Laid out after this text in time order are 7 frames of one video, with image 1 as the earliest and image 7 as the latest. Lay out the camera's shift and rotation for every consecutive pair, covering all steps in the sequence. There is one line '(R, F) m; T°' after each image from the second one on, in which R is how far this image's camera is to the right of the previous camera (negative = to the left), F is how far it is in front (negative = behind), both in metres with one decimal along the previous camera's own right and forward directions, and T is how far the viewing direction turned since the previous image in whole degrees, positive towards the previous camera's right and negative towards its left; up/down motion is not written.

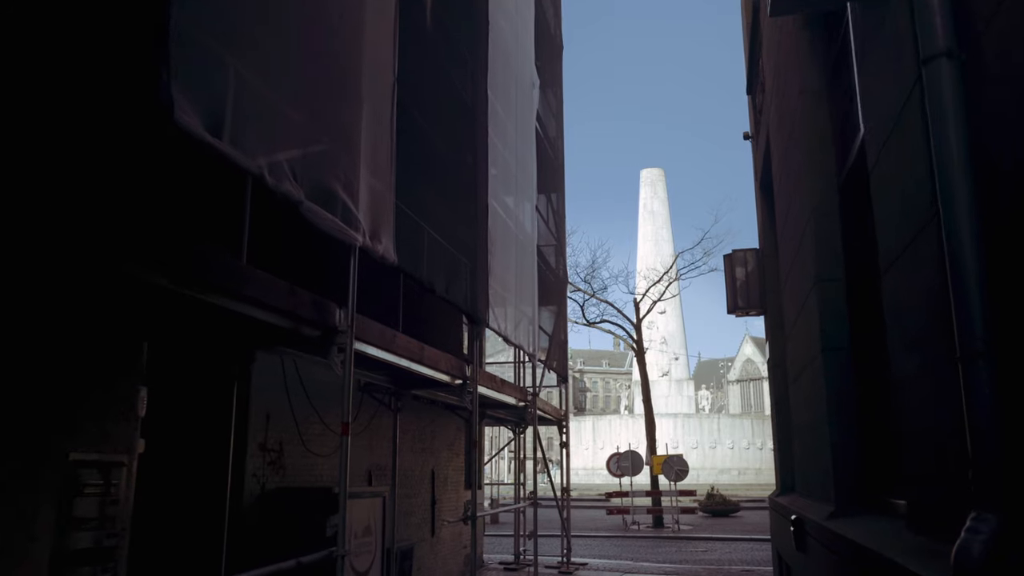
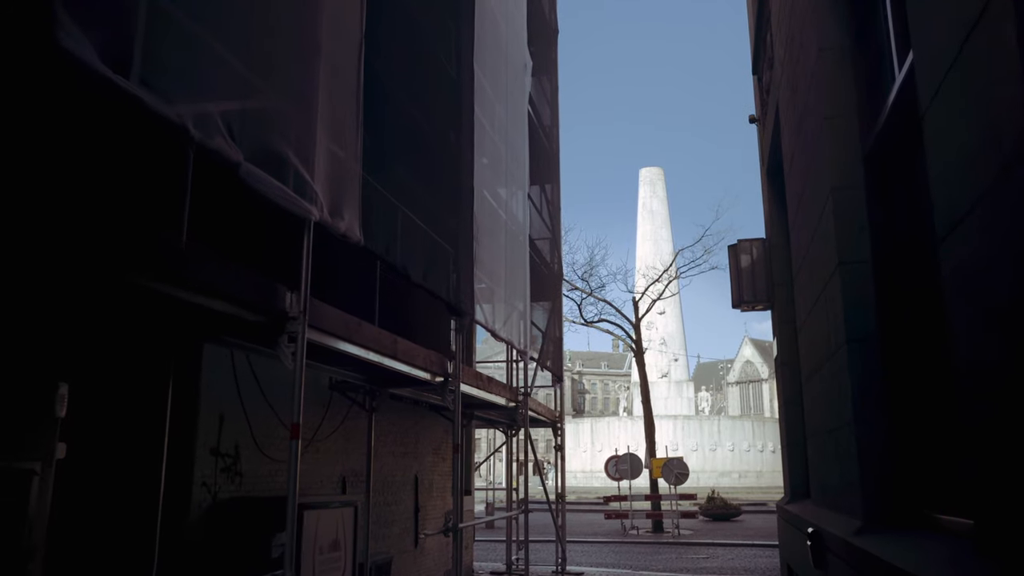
(+0.2, +0.9) m; 0°
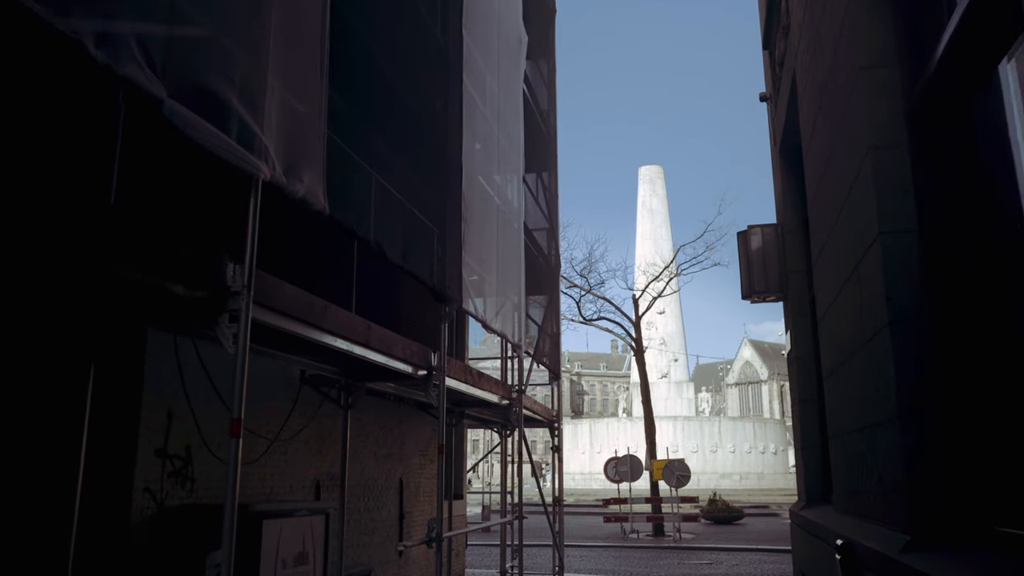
(+0.1, +0.9) m; 0°
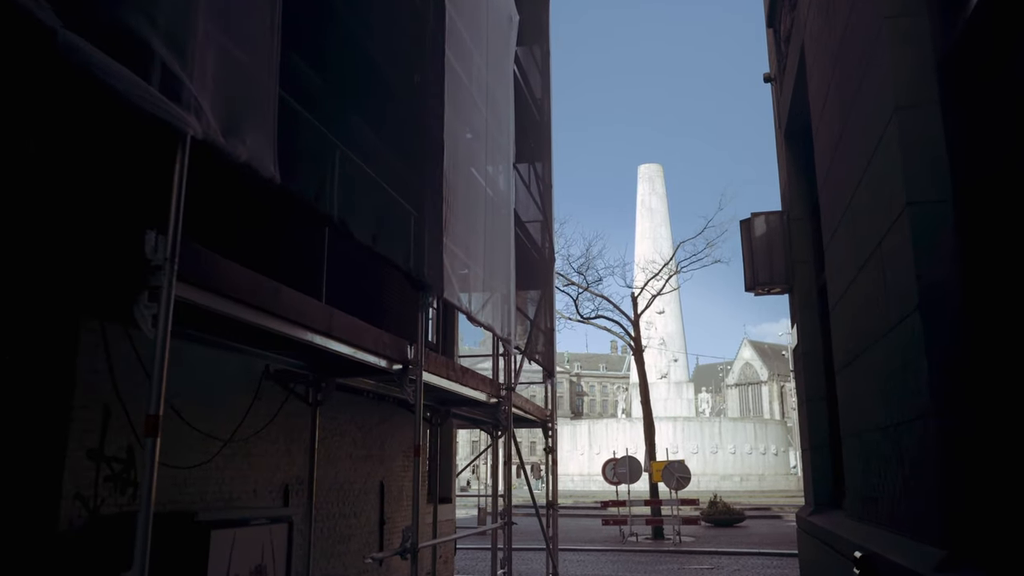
(+0.2, +0.7) m; 0°
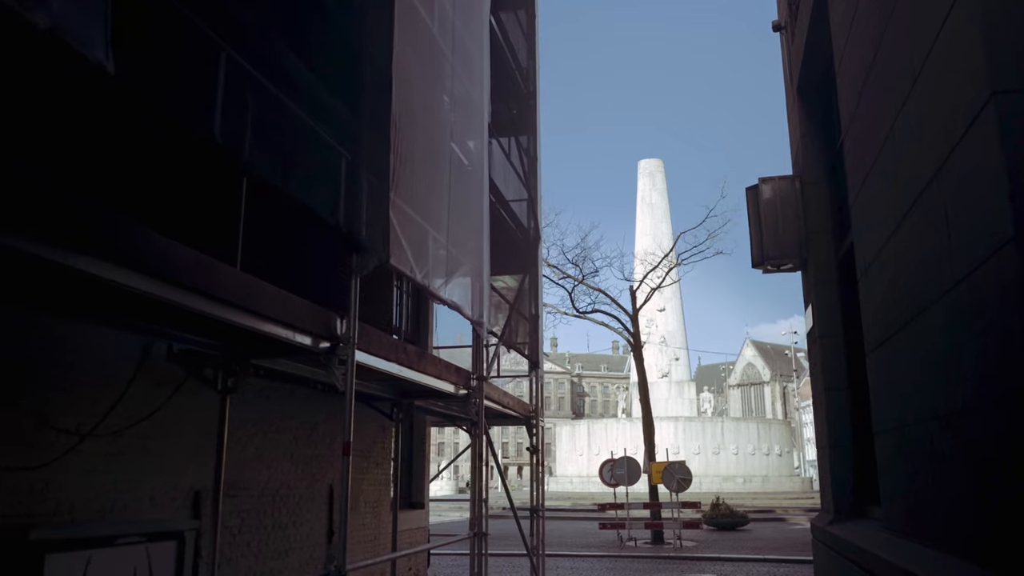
(+0.4, +1.4) m; 0°
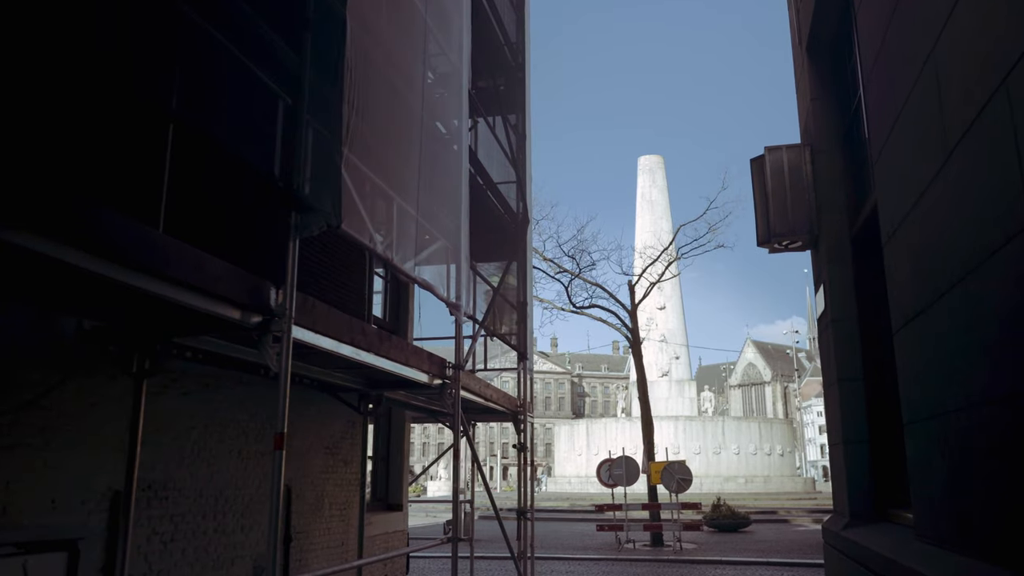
(+0.3, +0.9) m; 0°
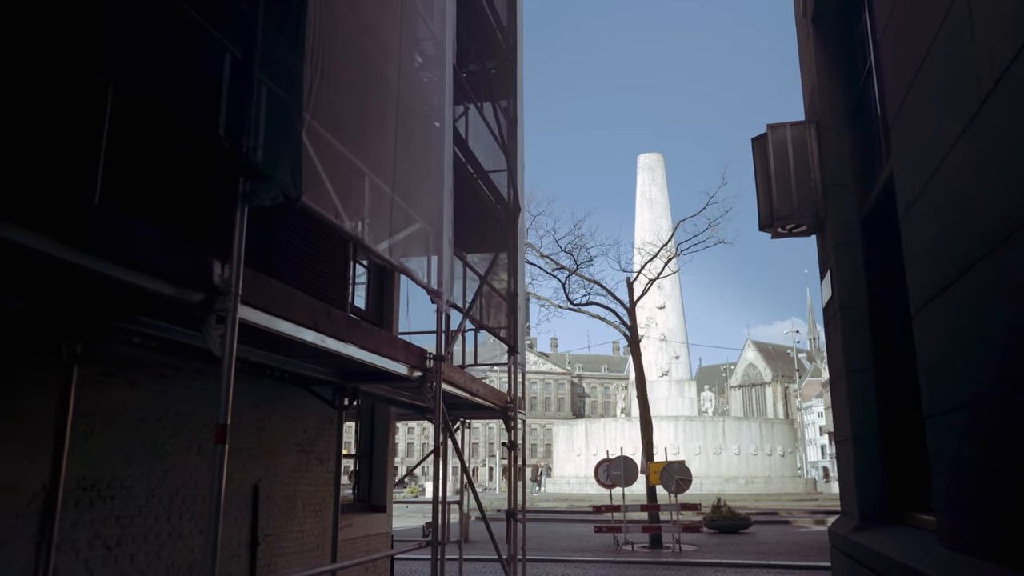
(+0.2, +0.5) m; 0°
